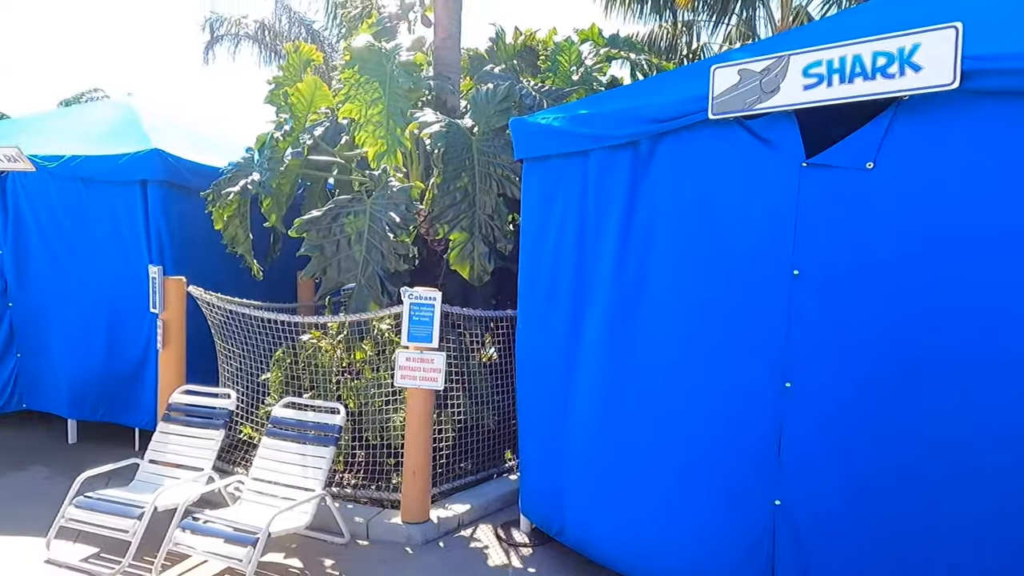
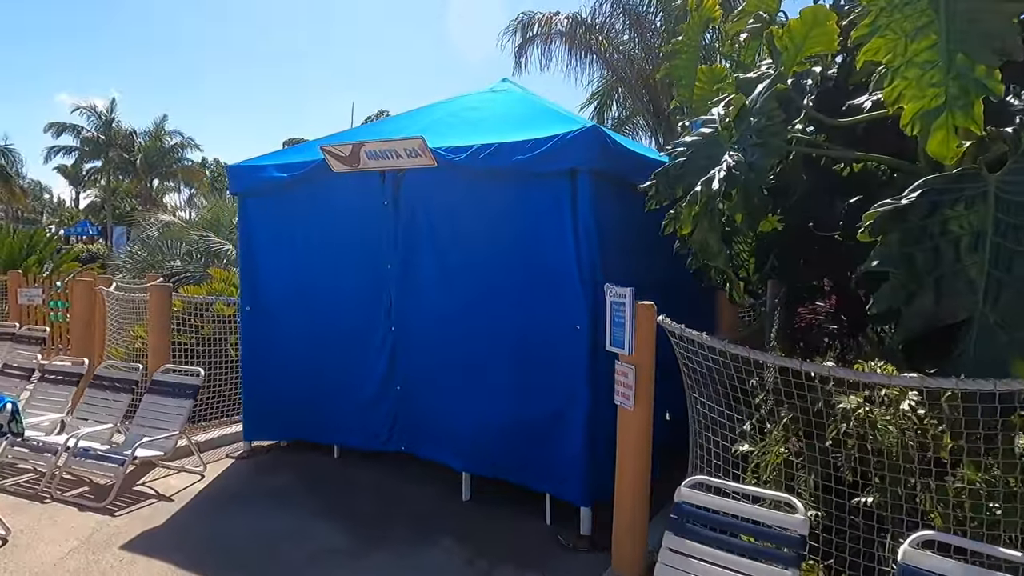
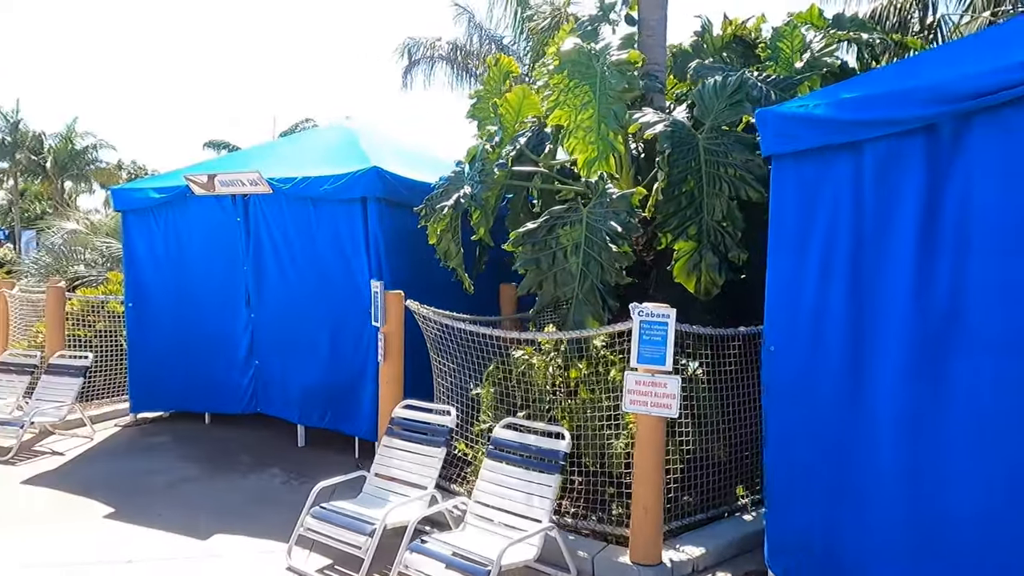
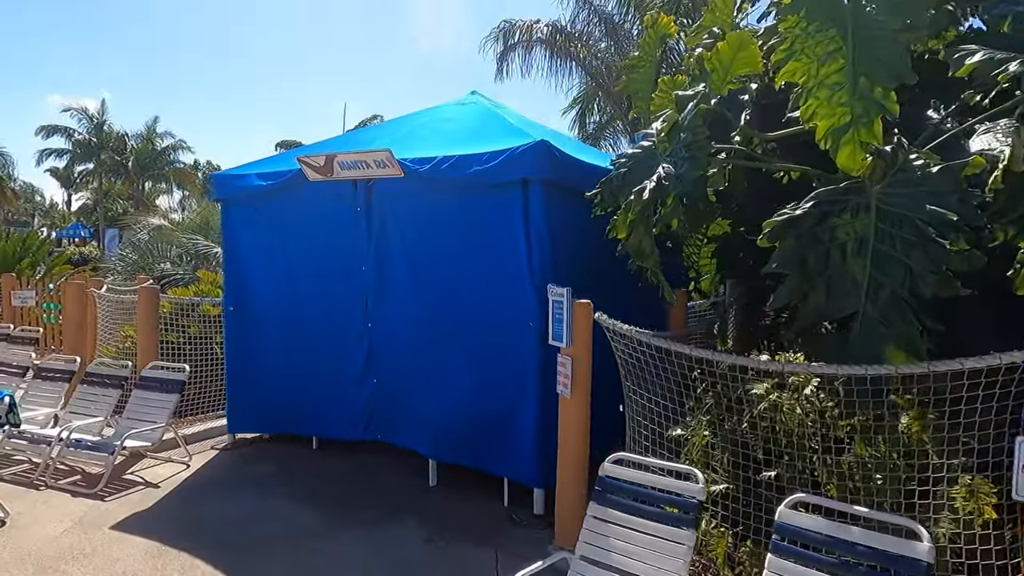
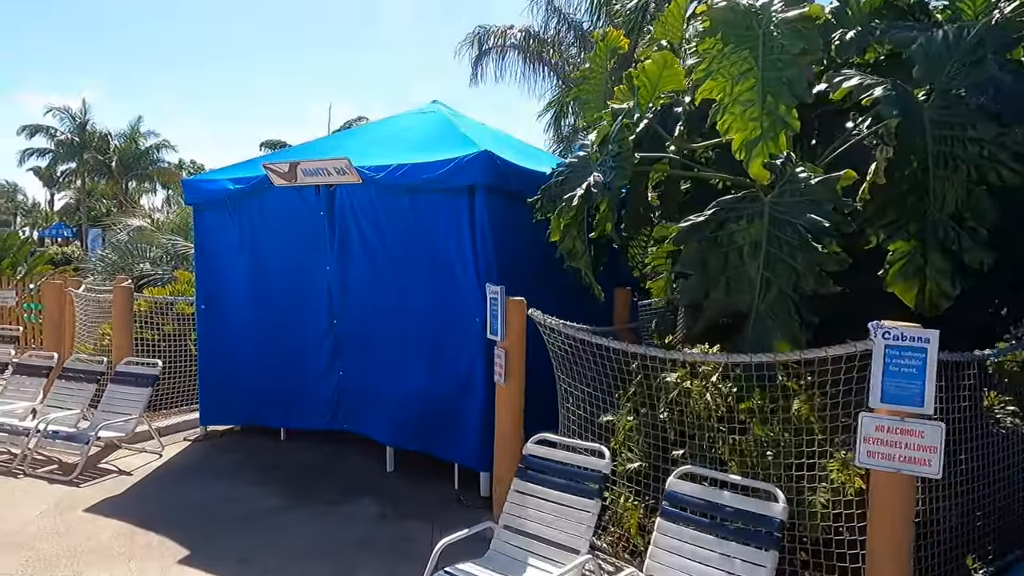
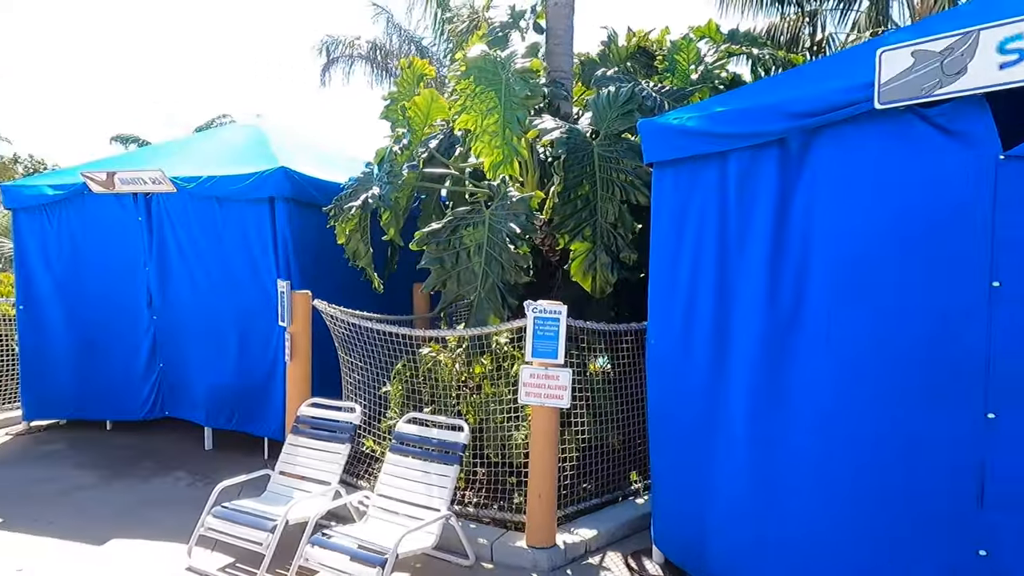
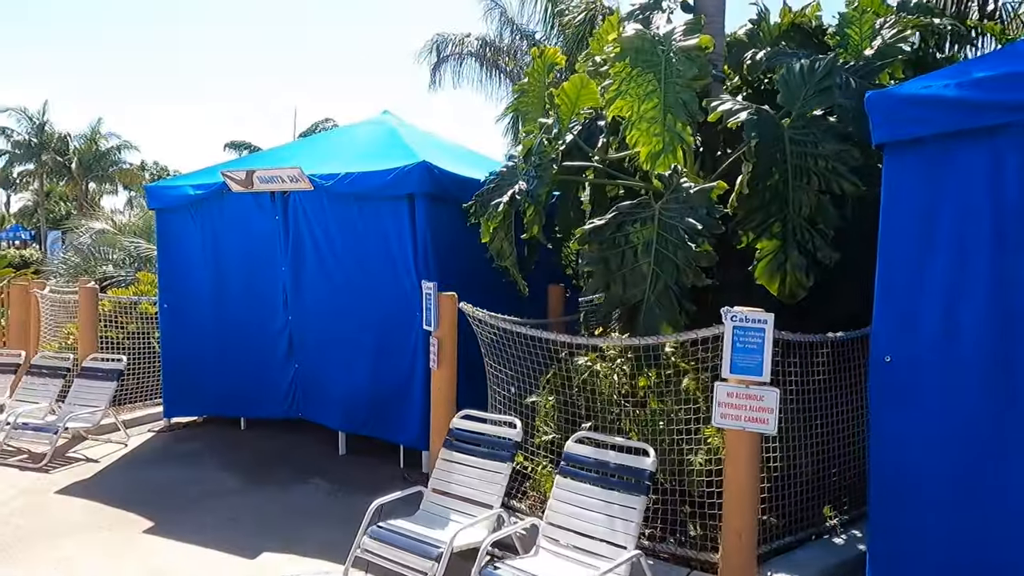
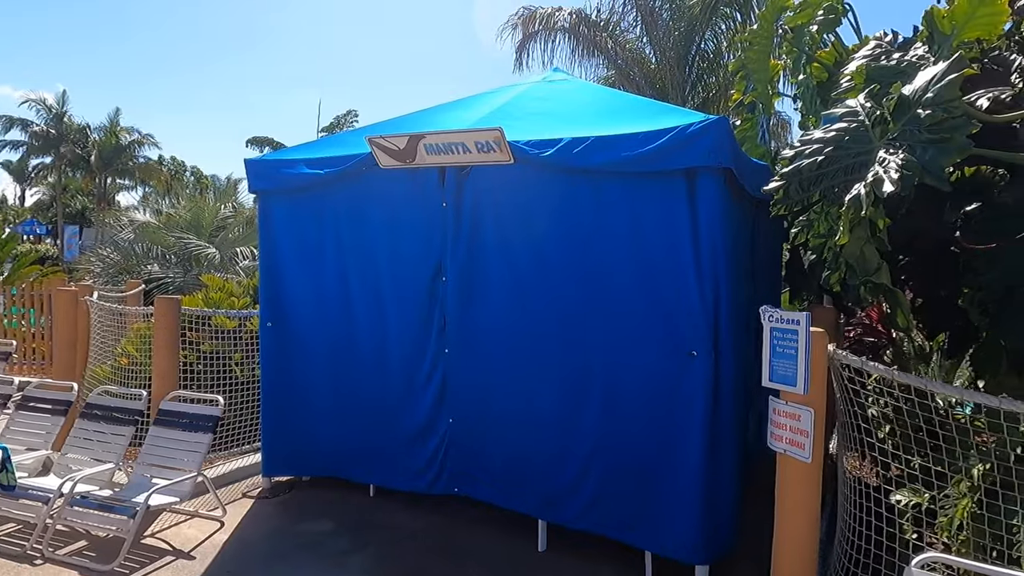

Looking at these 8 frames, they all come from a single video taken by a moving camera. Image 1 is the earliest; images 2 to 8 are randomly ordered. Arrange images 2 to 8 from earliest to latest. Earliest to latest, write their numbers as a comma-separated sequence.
6, 3, 7, 5, 4, 2, 8
